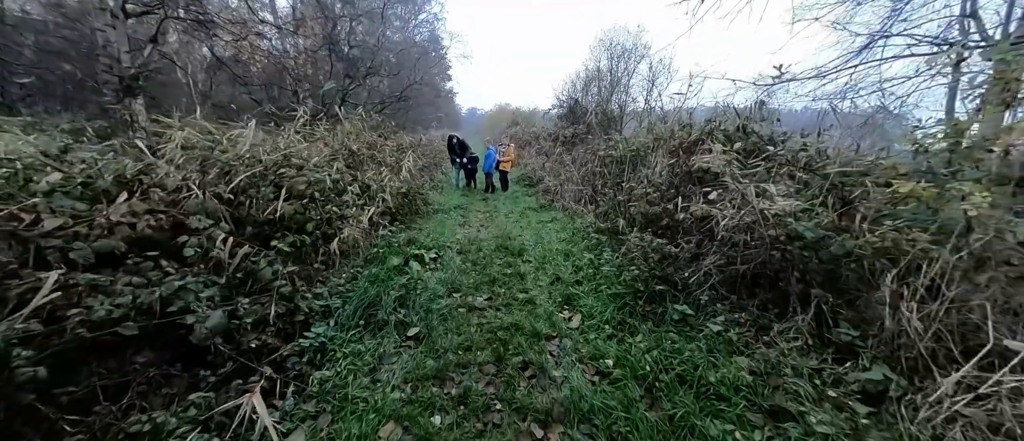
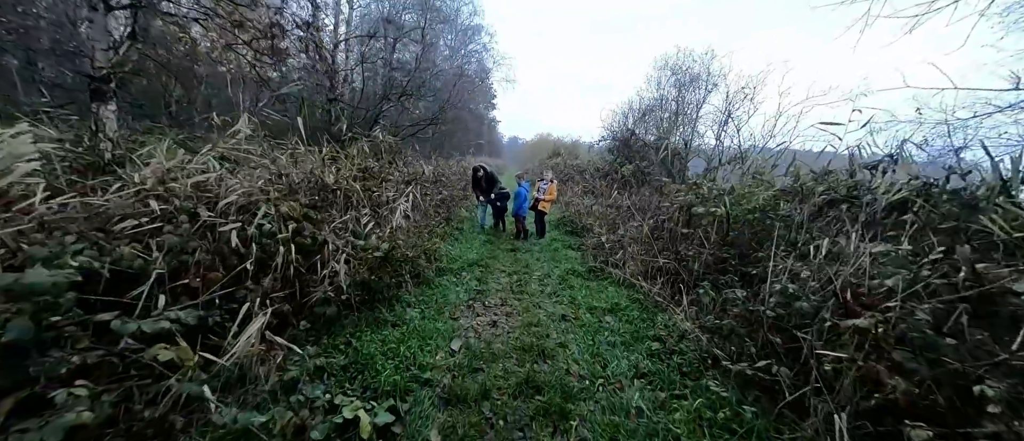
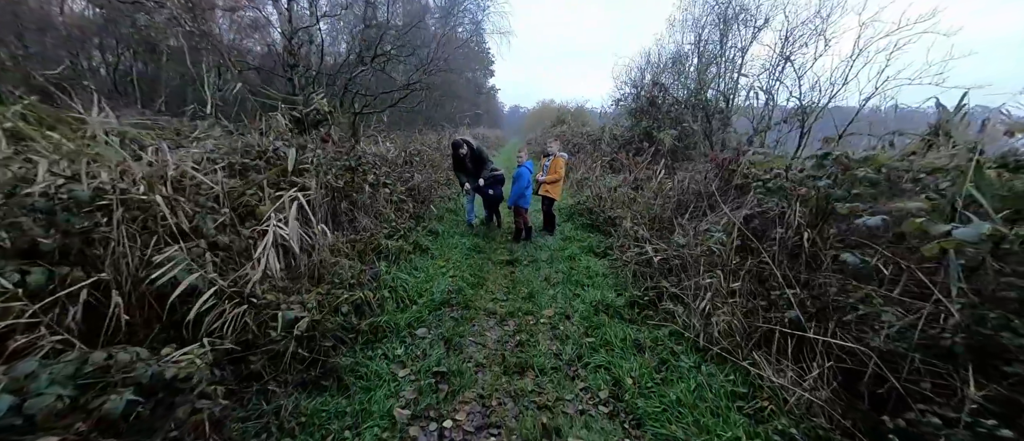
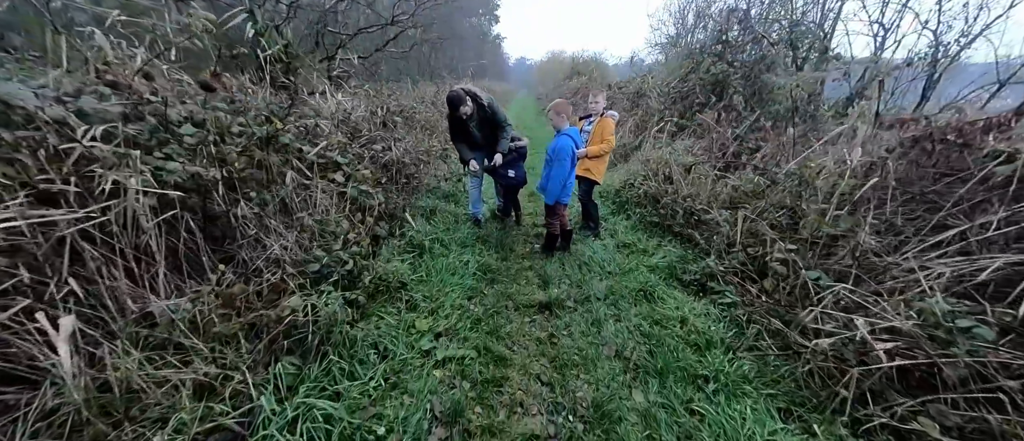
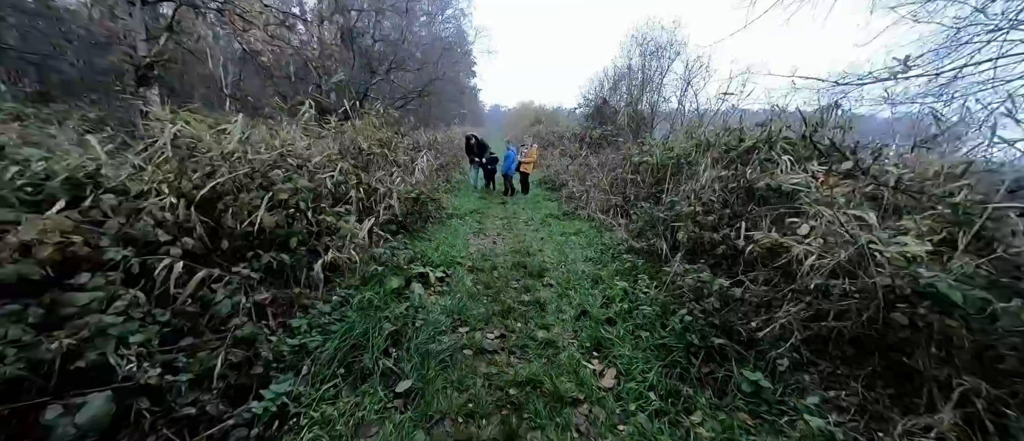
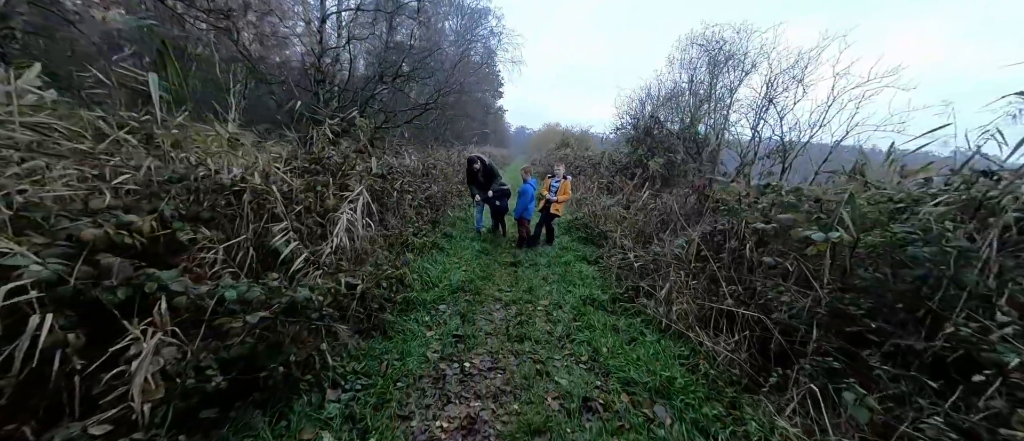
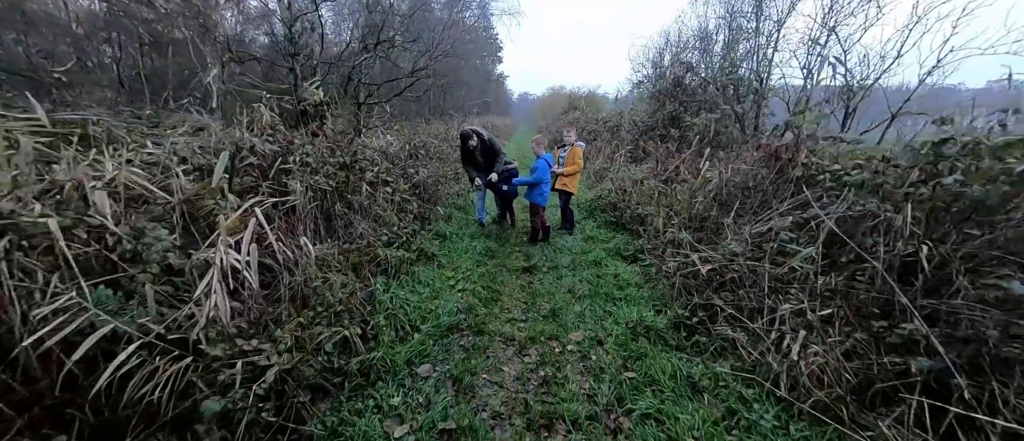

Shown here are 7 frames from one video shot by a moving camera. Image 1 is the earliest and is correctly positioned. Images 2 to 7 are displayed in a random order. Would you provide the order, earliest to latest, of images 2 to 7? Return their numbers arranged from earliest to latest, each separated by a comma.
5, 2, 6, 3, 7, 4
